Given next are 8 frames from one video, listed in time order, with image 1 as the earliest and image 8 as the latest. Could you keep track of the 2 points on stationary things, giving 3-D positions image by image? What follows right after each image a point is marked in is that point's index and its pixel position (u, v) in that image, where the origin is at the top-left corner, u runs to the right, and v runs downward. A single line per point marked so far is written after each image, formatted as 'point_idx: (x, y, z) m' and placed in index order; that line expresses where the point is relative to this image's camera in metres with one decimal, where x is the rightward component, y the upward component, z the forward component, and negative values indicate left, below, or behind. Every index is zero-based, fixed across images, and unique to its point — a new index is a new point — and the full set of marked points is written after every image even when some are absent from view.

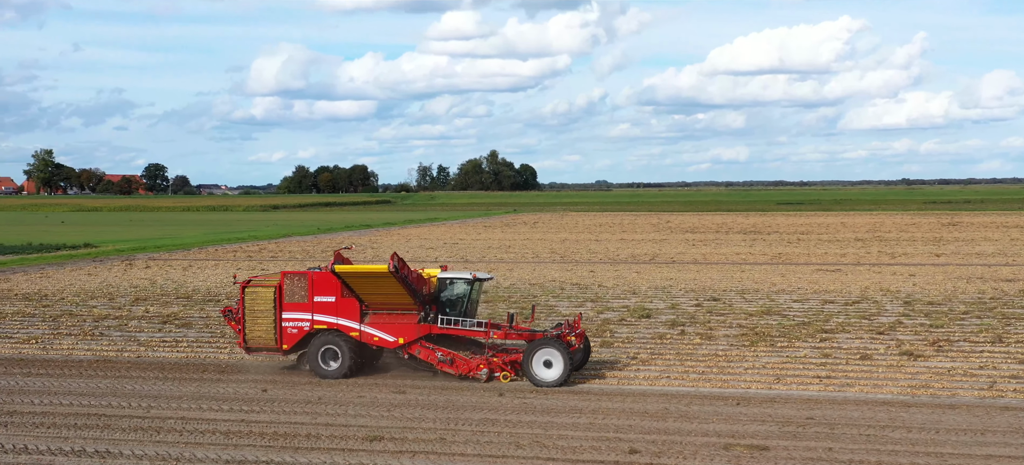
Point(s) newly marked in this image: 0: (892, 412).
0: (+4.2, -2.0, +12.8) m
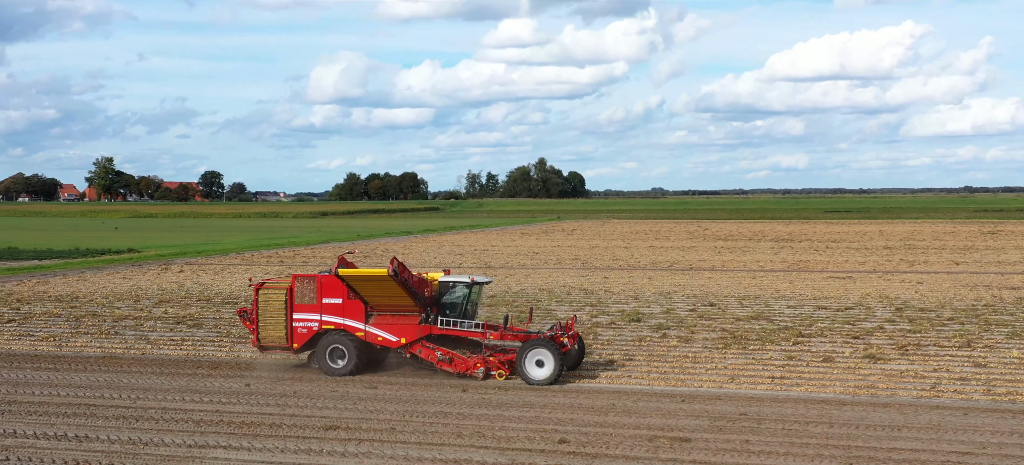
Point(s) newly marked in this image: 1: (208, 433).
0: (+3.6, -2.1, +13.6) m
1: (-3.2, -2.1, +12.4) m
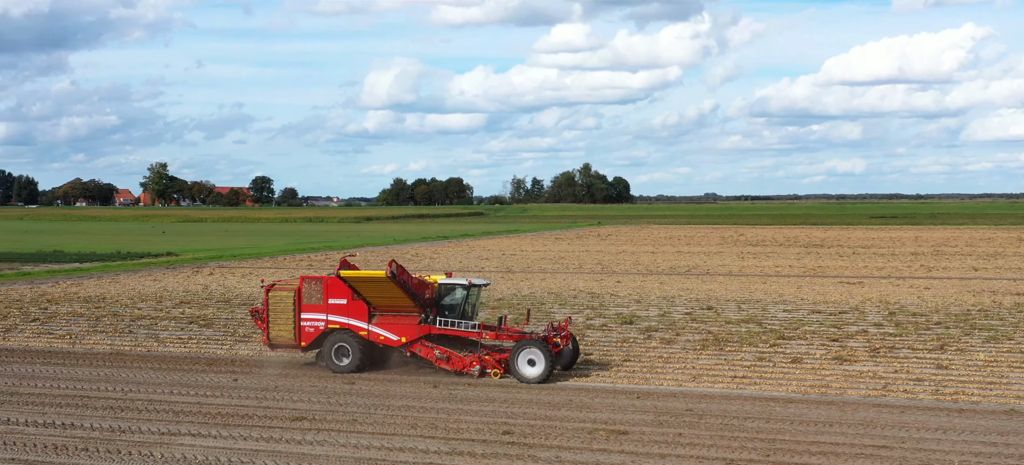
0: (+3.1, -2.1, +14.2) m
1: (-3.8, -2.2, +13.4) m
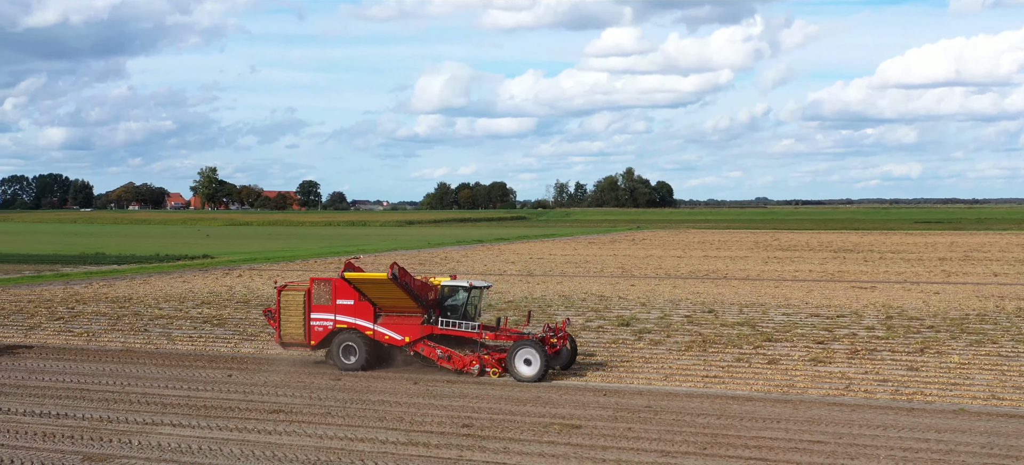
0: (+2.7, -2.2, +14.8) m
1: (-4.2, -2.2, +14.3) m
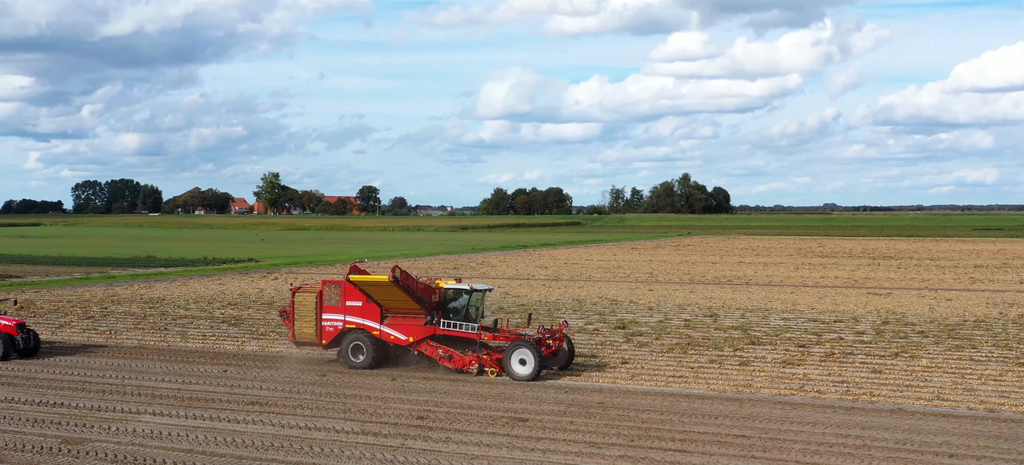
0: (+2.2, -2.3, +15.7) m
1: (-4.8, -2.3, +15.5) m
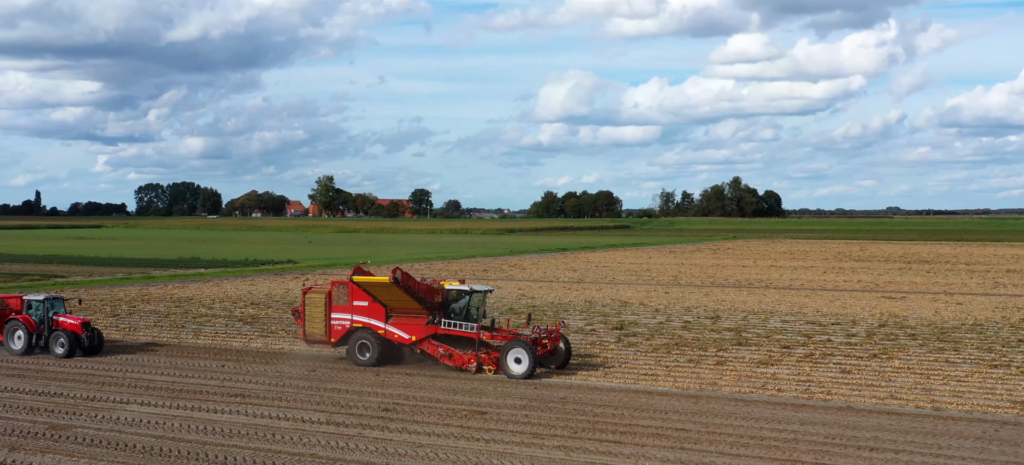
0: (+1.7, -2.3, +16.4) m
1: (-5.2, -2.3, +16.6) m
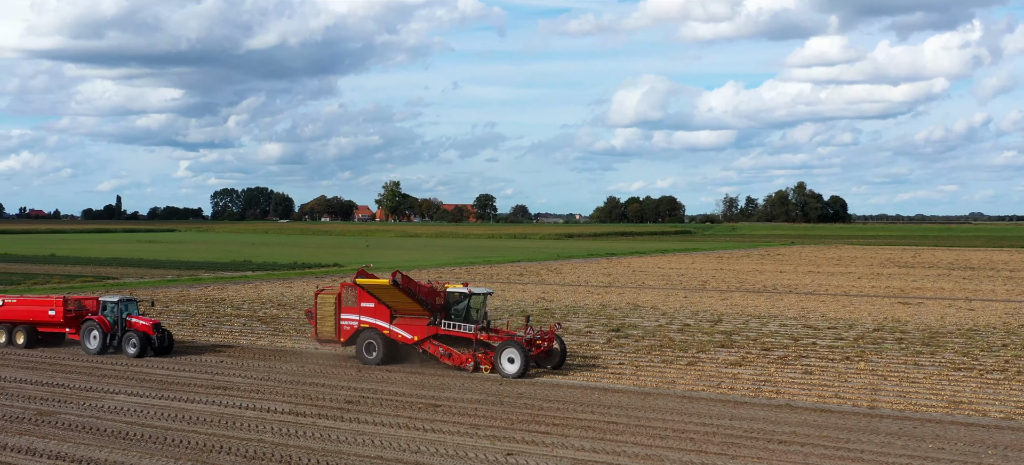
0: (+1.2, -2.4, +17.3) m
1: (-5.8, -2.4, +18.0) m
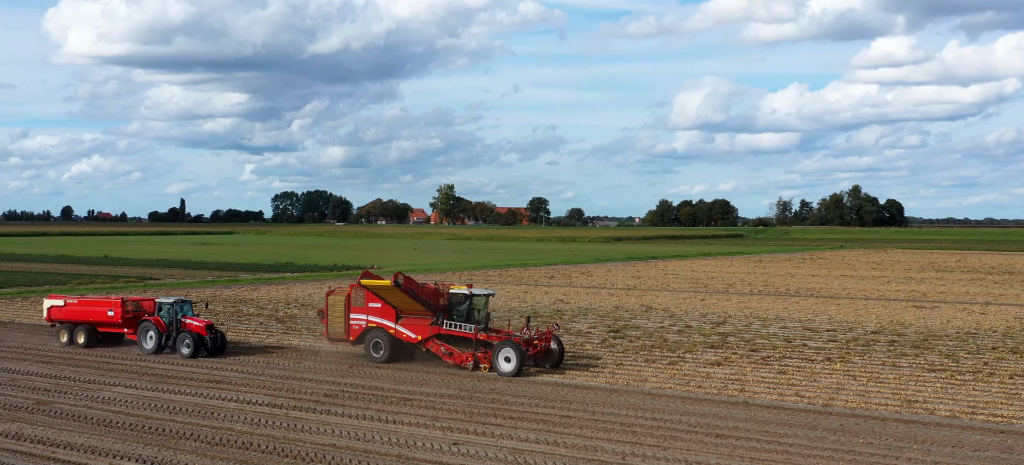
0: (+0.7, -2.5, +18.1) m
1: (-6.1, -2.4, +19.1) m
